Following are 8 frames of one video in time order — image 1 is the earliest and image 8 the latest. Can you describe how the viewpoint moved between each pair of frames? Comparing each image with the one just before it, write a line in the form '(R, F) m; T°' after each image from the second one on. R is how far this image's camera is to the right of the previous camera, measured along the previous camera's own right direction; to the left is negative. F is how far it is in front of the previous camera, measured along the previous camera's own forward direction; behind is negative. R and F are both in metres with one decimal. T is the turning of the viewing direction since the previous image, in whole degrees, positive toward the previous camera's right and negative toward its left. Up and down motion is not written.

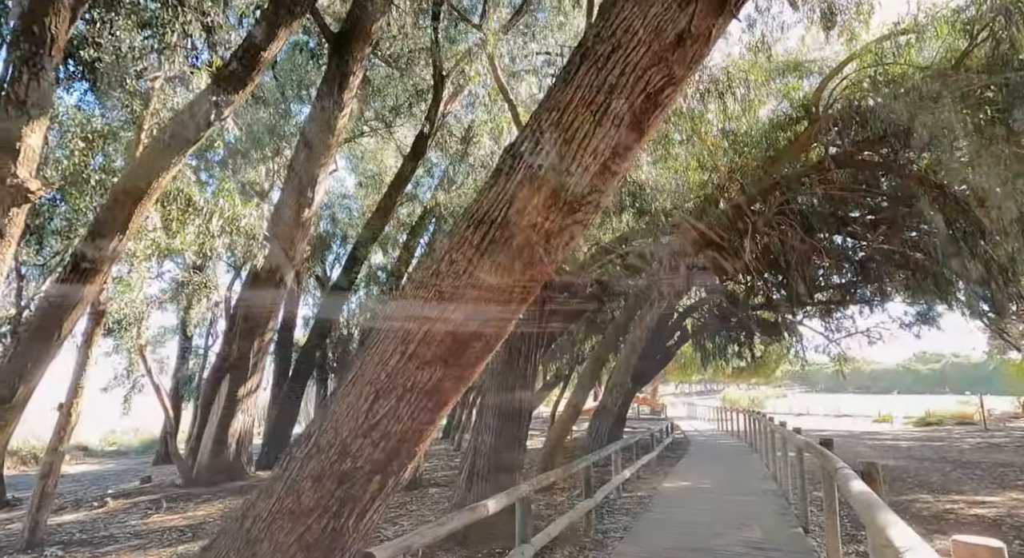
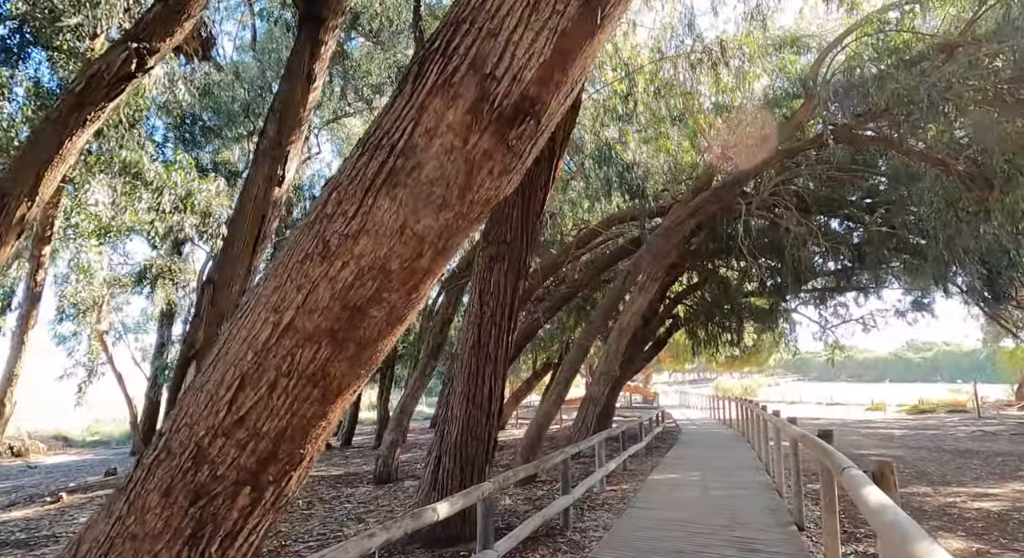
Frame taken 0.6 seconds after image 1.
(+0.2, +0.5) m; +1°
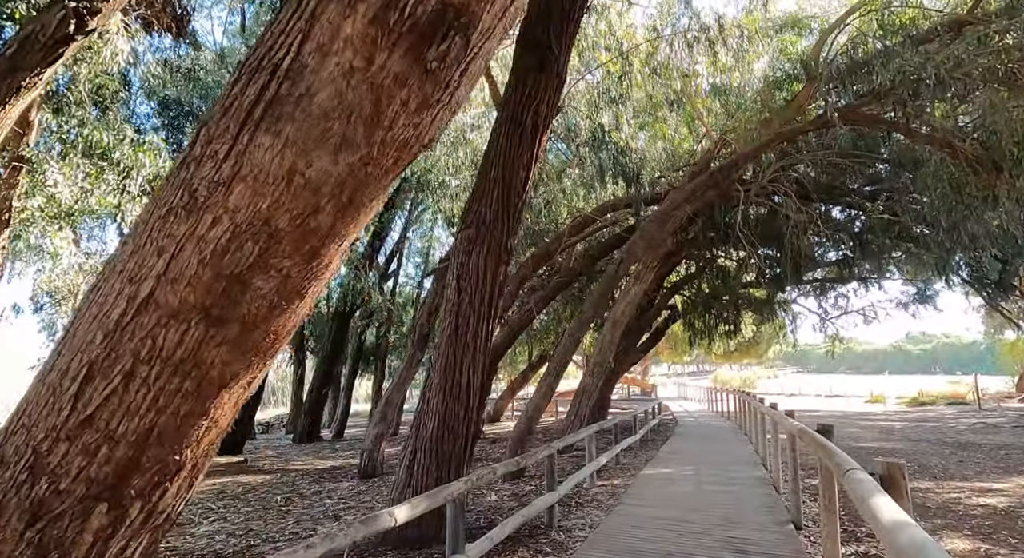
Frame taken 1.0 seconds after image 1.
(+0.2, +0.3) m; 0°
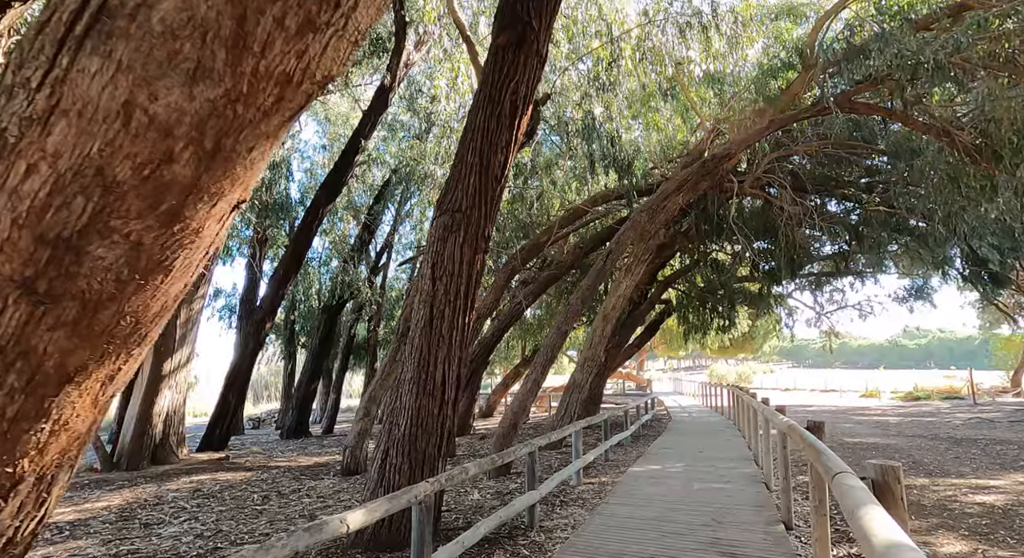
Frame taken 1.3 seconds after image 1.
(+0.1, +0.2) m; 0°
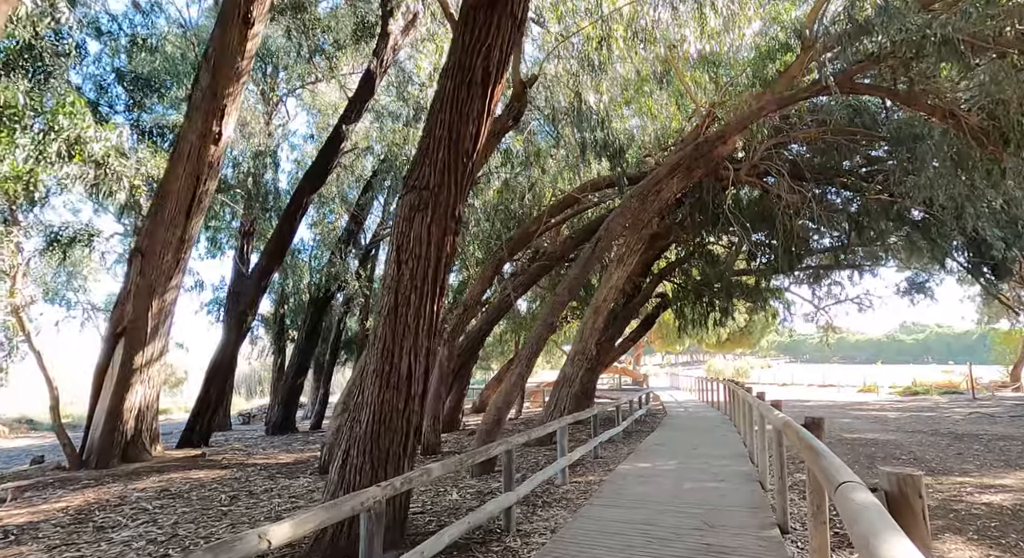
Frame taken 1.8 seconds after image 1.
(+0.2, +0.4) m; 0°
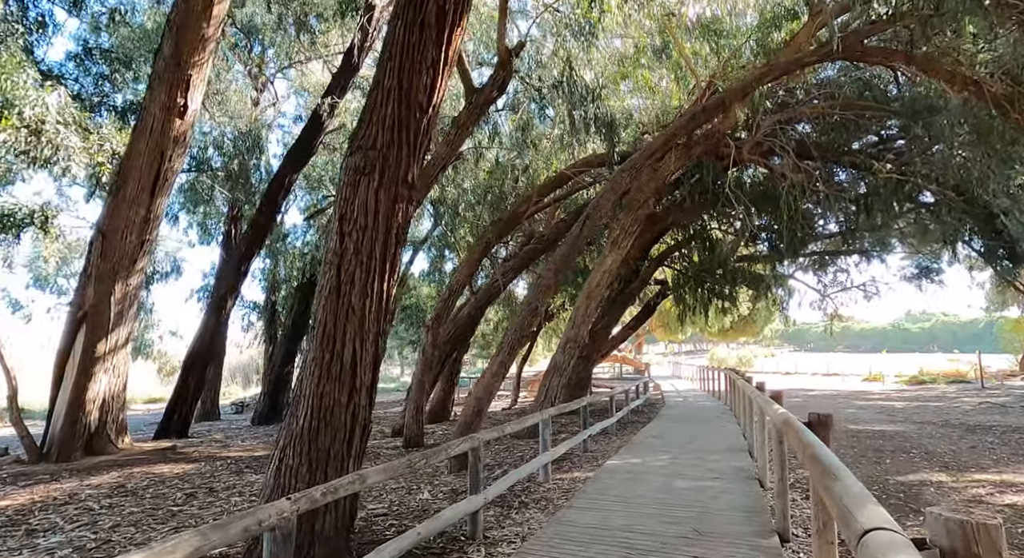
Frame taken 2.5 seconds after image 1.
(+0.3, +0.6) m; 0°
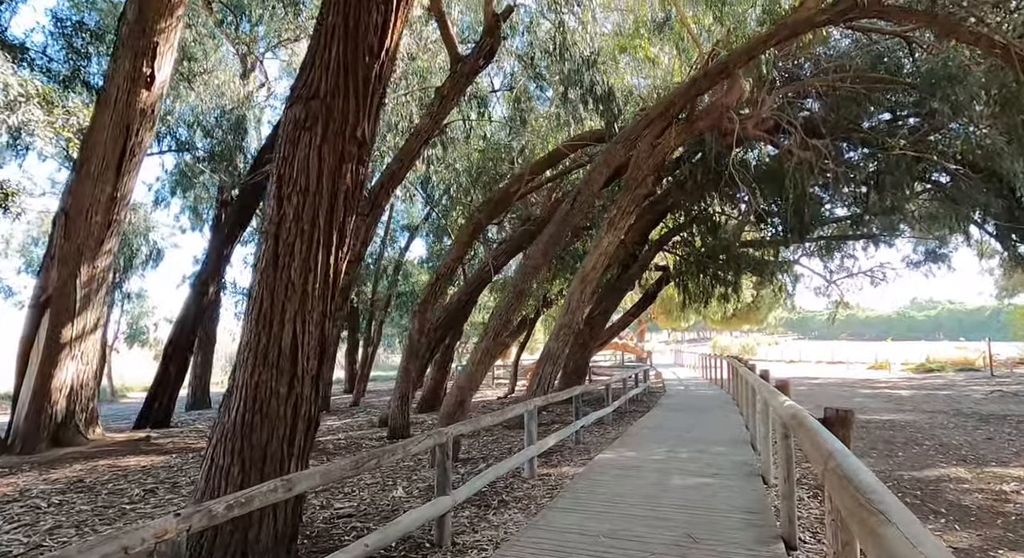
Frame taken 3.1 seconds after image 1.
(+0.2, +0.5) m; 0°
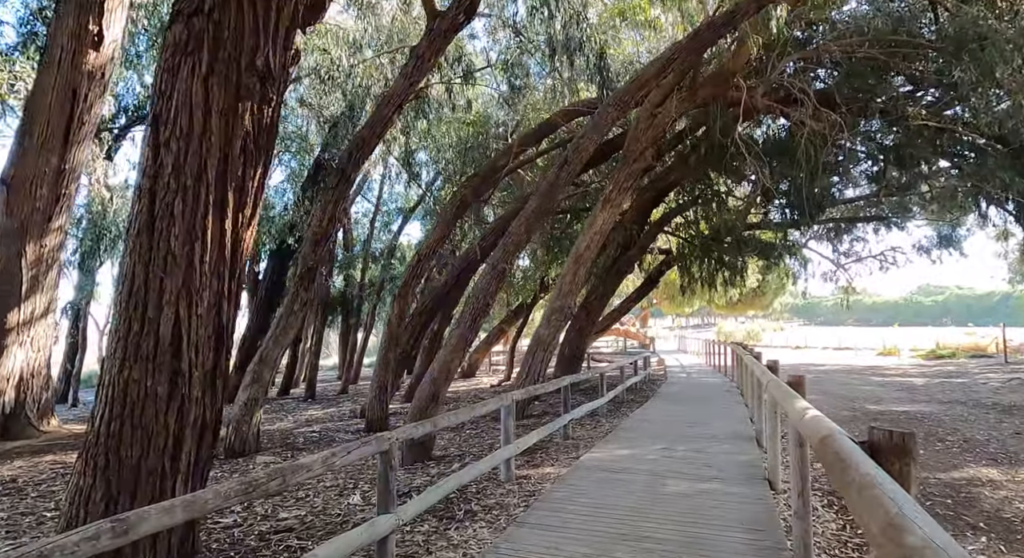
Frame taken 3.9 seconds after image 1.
(+0.2, +0.7) m; 0°
